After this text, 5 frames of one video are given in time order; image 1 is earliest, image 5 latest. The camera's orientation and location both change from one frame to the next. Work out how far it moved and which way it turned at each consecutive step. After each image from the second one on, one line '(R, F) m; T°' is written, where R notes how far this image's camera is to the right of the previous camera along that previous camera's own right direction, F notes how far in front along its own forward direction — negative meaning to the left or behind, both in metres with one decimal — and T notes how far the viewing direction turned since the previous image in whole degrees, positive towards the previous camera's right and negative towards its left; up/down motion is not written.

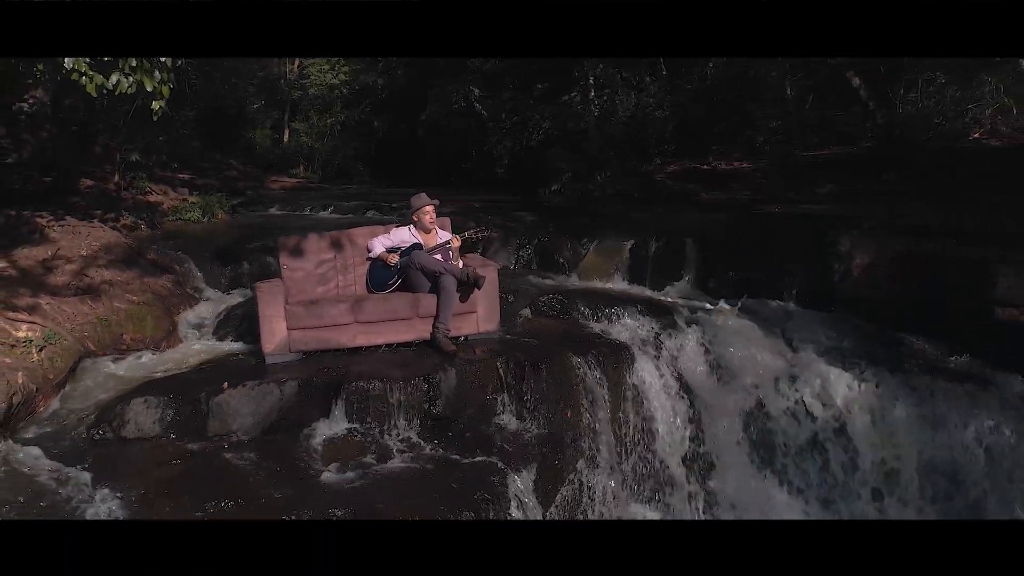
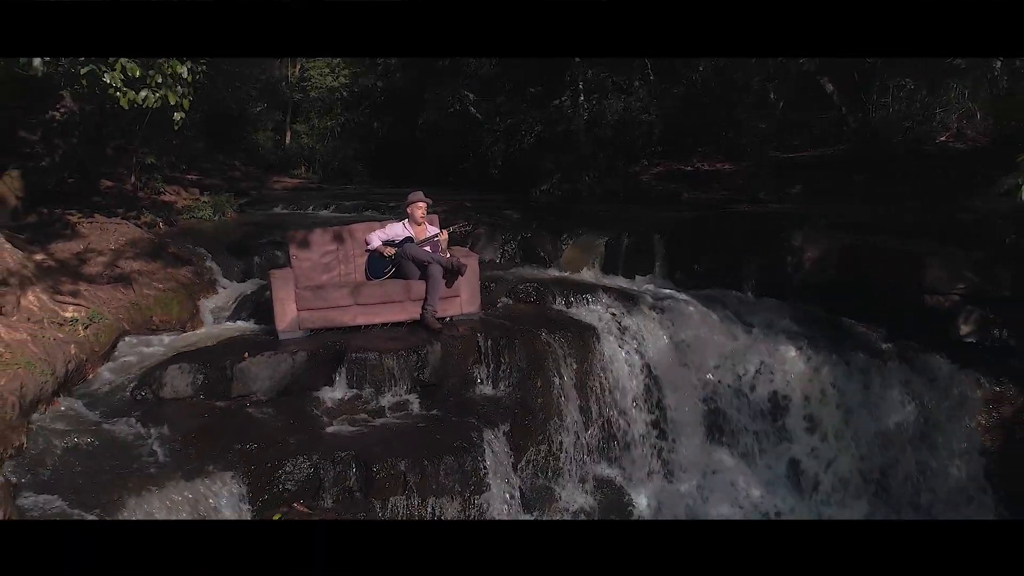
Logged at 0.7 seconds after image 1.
(+0.4, -0.8) m; 0°
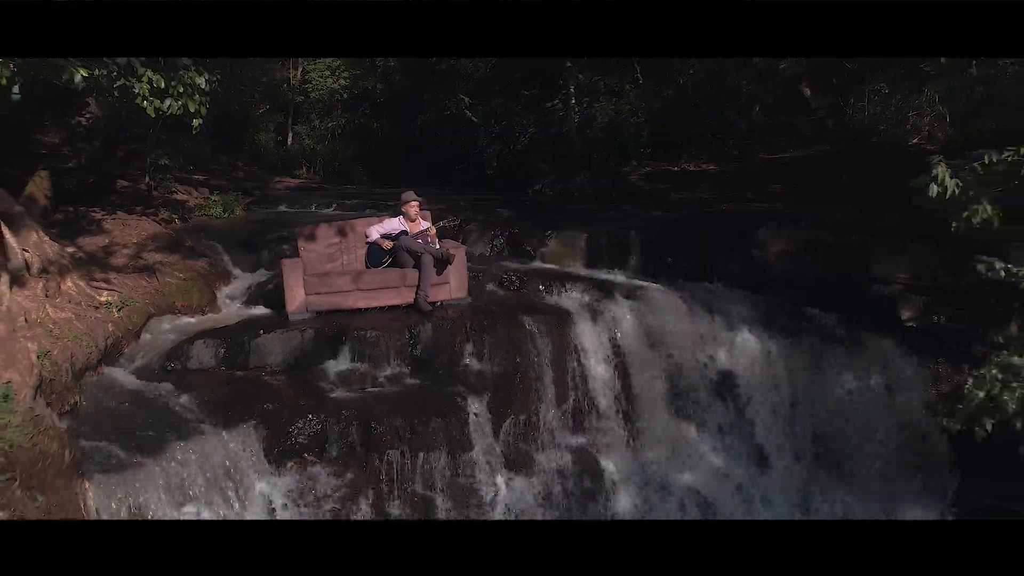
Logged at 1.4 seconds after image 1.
(+0.4, -0.8) m; 0°
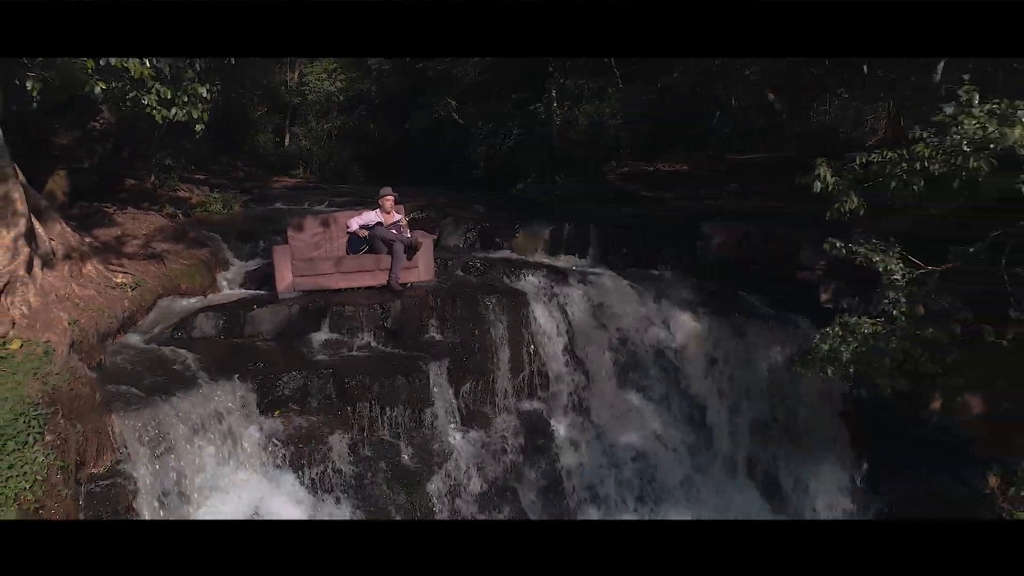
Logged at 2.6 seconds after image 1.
(+1.0, -1.0) m; 0°
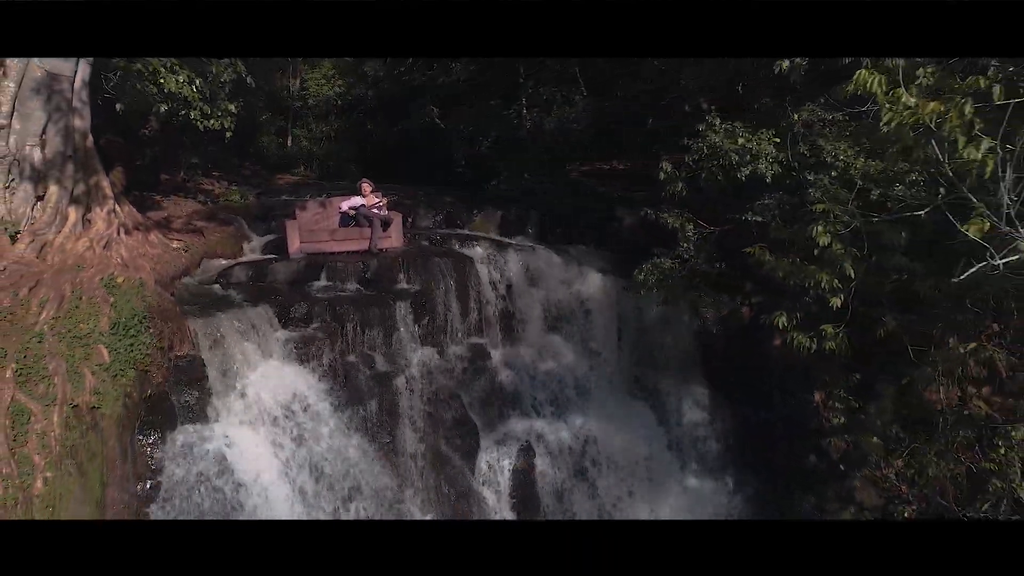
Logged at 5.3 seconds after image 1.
(+1.8, -2.9) m; 0°
